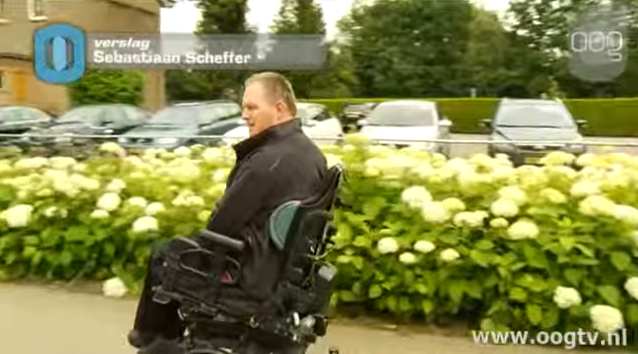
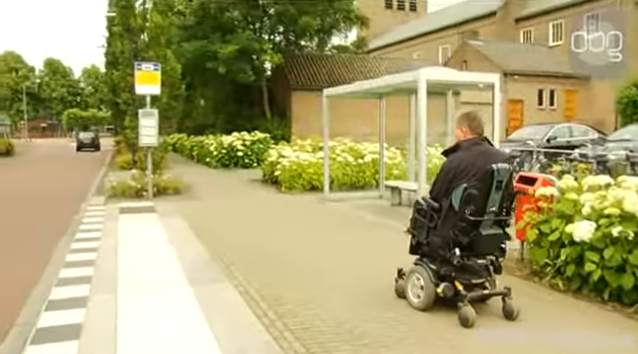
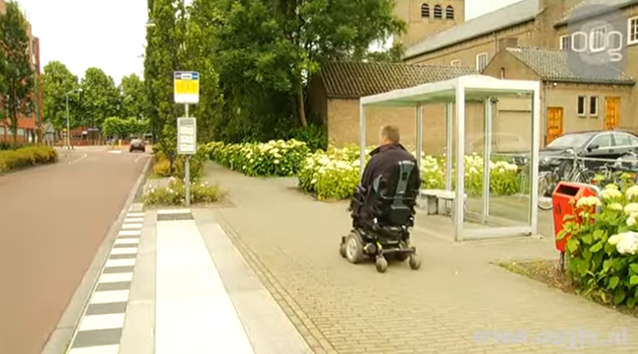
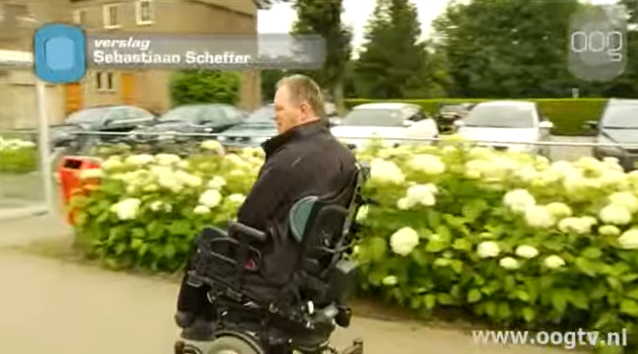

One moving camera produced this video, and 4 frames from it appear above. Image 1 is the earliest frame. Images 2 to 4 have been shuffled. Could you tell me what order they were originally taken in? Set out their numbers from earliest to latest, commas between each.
4, 2, 3
